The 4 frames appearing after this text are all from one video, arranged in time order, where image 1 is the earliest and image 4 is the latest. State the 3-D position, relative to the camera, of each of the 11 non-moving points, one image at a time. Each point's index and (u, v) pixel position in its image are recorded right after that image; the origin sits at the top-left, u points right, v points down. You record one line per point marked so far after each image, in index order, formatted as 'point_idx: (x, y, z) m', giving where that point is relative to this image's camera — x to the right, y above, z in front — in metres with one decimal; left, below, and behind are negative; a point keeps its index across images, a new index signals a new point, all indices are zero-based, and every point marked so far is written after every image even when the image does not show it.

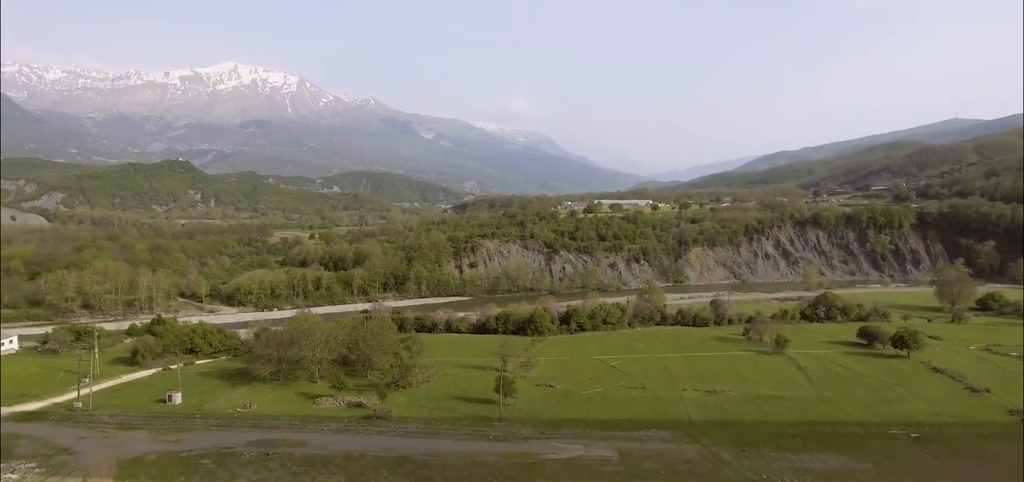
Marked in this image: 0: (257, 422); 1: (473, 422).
0: (-5.9, -4.1, +12.5) m
1: (-0.9, -4.1, +12.4) m
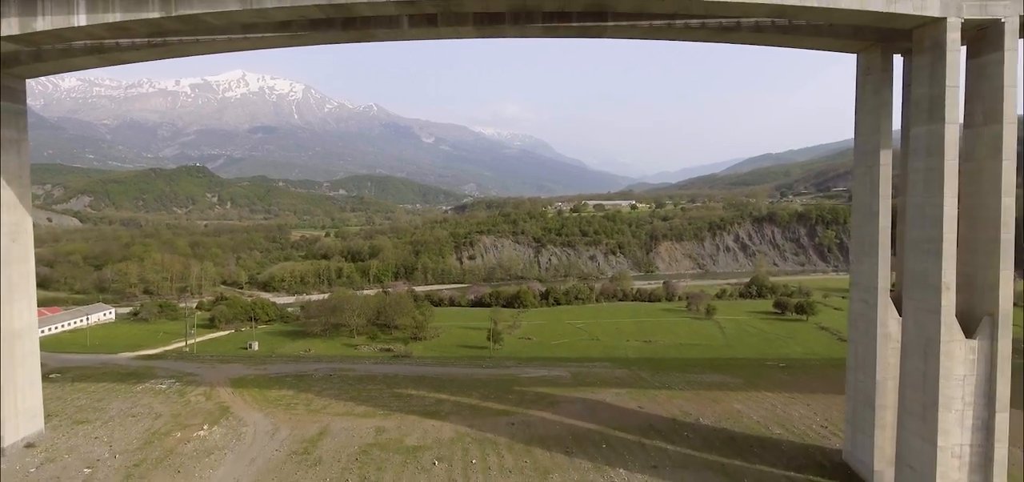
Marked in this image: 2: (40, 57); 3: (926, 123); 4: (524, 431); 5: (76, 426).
0: (-6.3, -3.8, +17.4) m
1: (-1.3, -3.8, +17.4) m
2: (-9.6, +3.8, +10.9) m
3: (+7.3, +2.1, +9.5) m
4: (+0.3, -4.4, +12.5) m
5: (-10.3, -4.4, +12.7) m
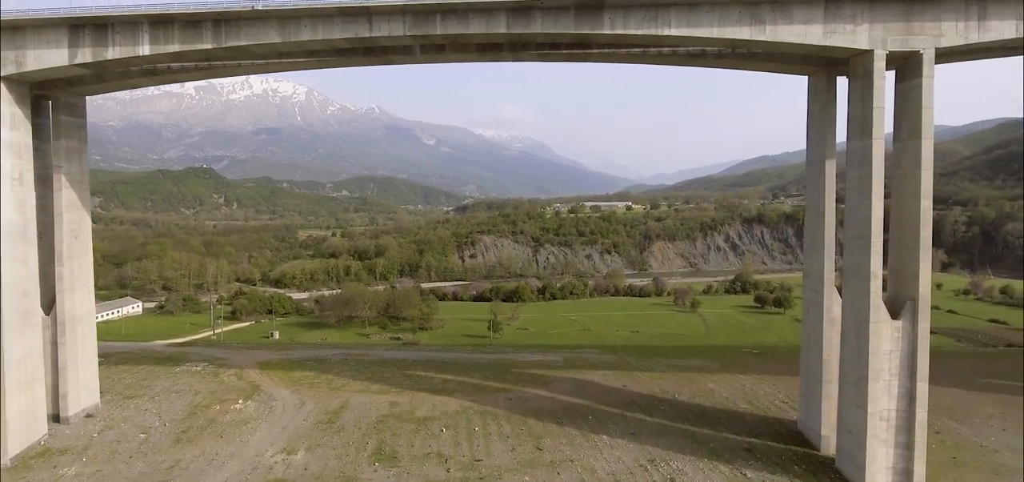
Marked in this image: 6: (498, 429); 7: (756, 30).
0: (-6.4, -3.7, +19.1) m
1: (-1.4, -3.7, +19.1) m
2: (-9.7, +3.8, +12.7) m
3: (+7.3, +2.2, +11.2) m
4: (+0.2, -4.3, +14.2) m
5: (-10.4, -4.3, +14.4) m
6: (-0.3, -4.5, +13.0) m
7: (+5.0, +4.3, +10.9) m
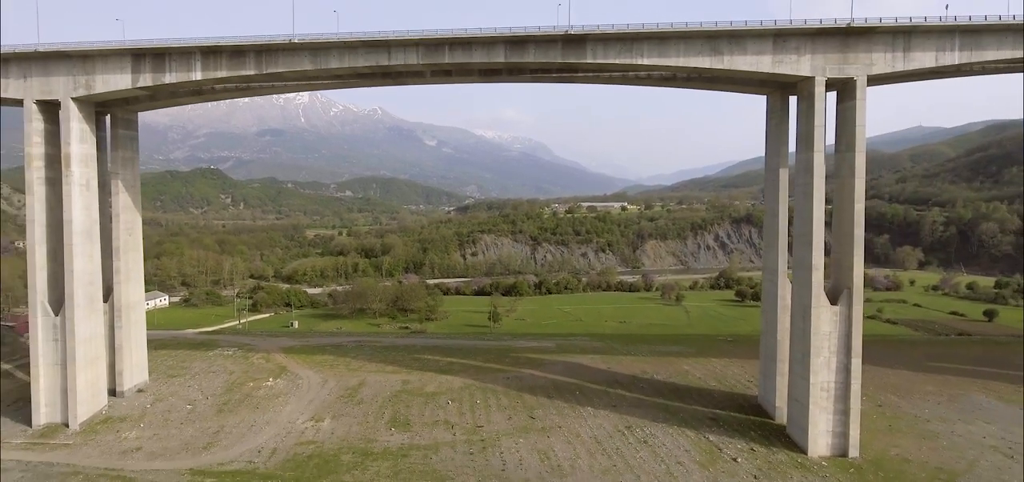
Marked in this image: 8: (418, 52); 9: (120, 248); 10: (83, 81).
0: (-6.5, -3.6, +21.1) m
1: (-1.5, -3.6, +21.1) m
2: (-9.8, +3.9, +14.6) m
3: (+7.2, +2.2, +13.2) m
4: (+0.1, -4.3, +16.2) m
5: (-10.4, -4.2, +16.4) m
6: (-0.4, -4.5, +14.9) m
7: (+4.9, +4.3, +12.8) m
8: (-2.3, +4.6, +13.0) m
9: (-10.9, -0.2, +14.9) m
10: (-10.7, +4.0, +13.3) m
